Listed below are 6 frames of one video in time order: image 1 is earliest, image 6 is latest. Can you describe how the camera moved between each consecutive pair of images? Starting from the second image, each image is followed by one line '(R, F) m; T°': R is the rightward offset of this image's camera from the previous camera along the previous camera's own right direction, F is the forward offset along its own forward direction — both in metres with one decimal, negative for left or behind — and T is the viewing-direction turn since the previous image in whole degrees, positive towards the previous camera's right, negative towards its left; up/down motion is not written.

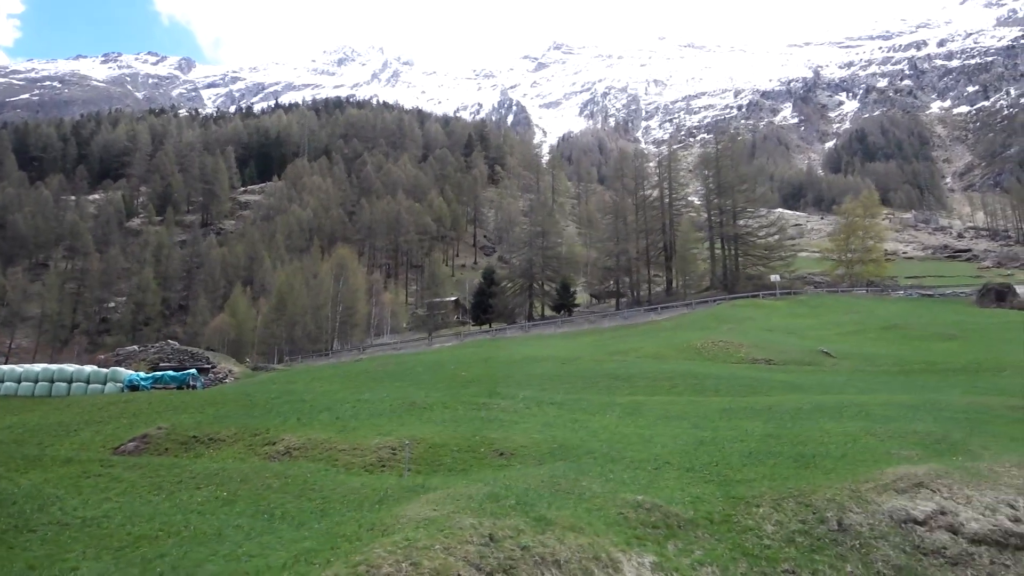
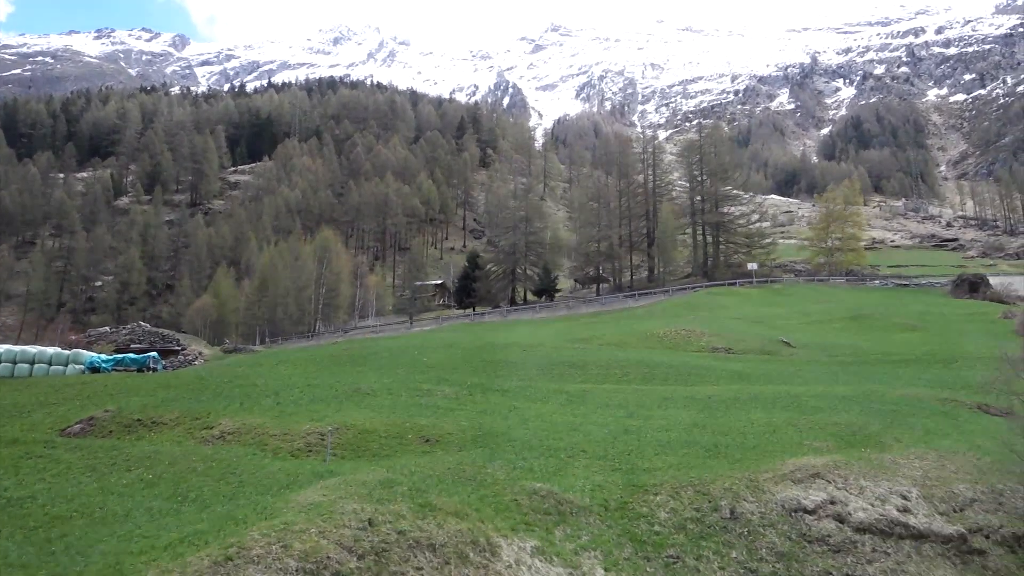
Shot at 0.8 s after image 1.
(+1.2, -0.5) m; 0°
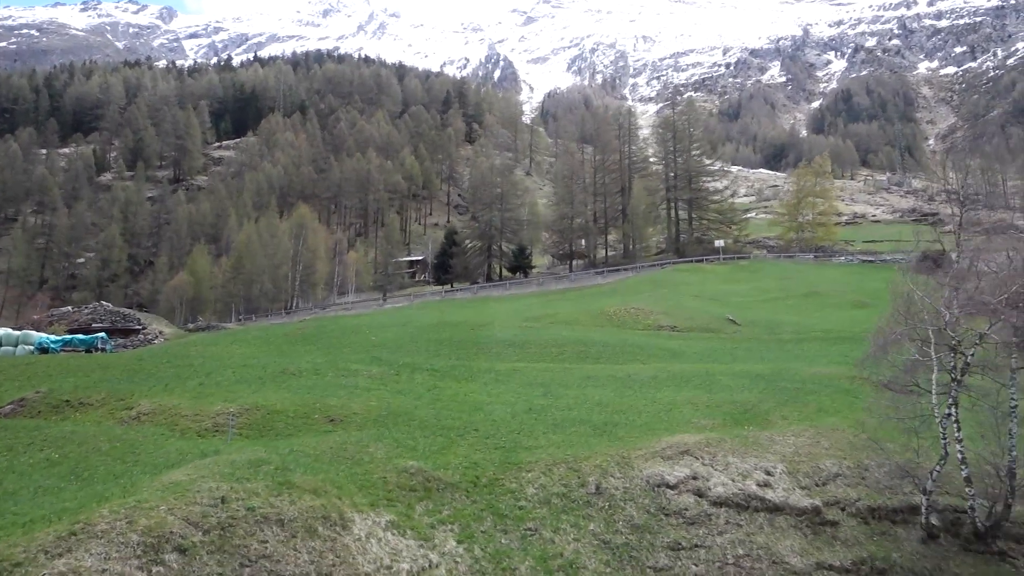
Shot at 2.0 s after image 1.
(+1.7, -0.7) m; 0°
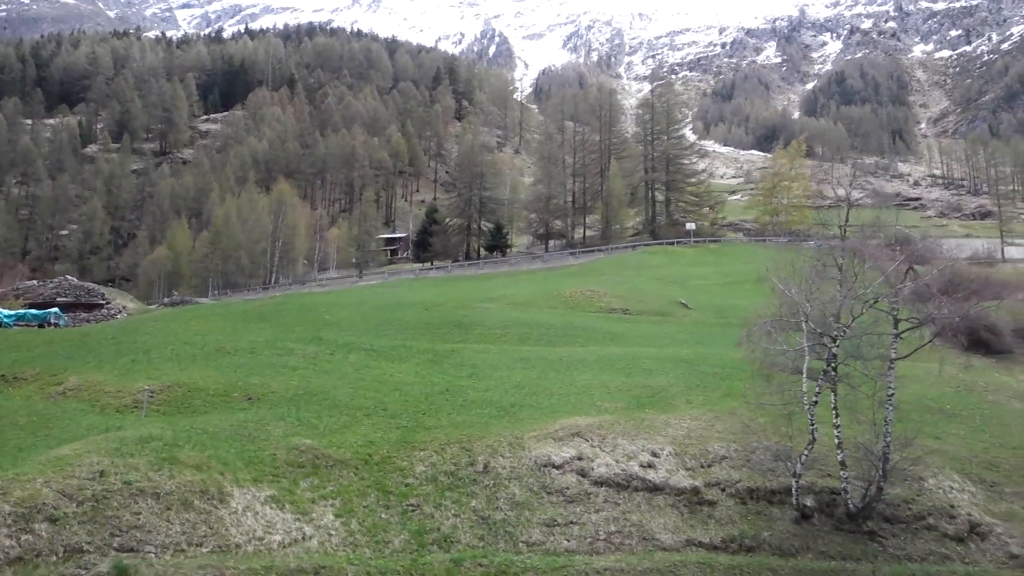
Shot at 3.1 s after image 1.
(+1.6, -0.6) m; 0°
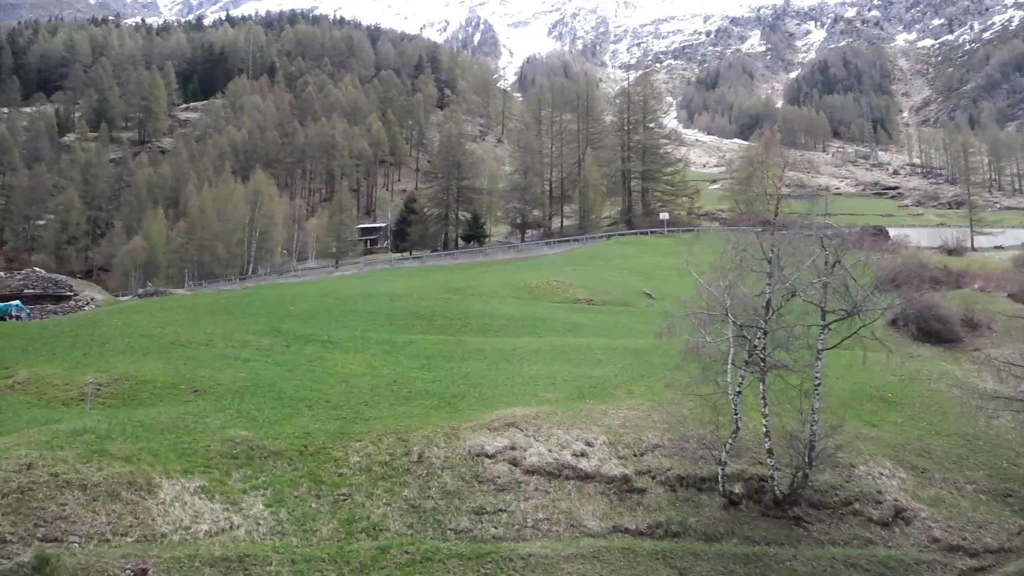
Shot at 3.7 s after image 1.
(+0.9, -0.3) m; +1°
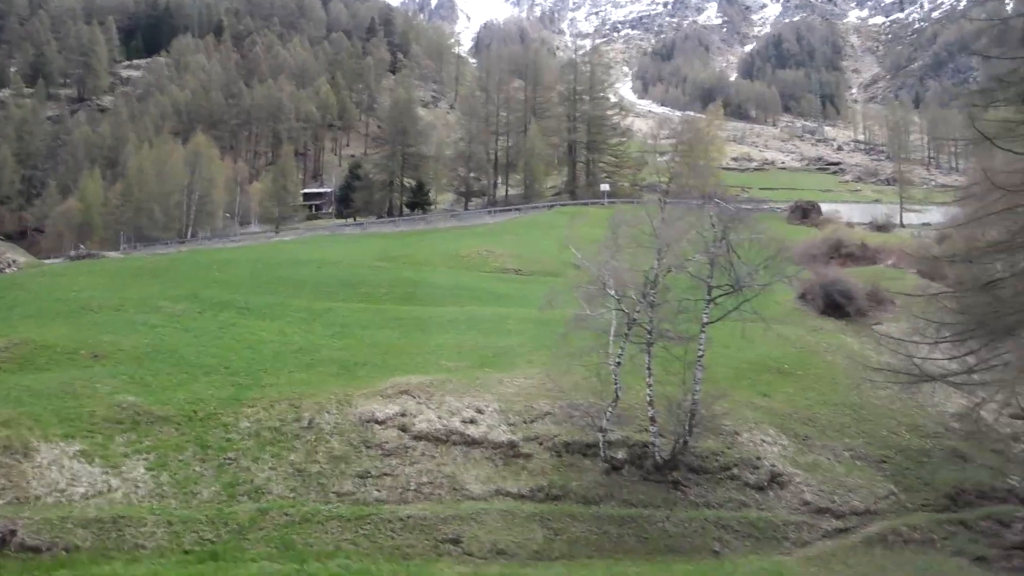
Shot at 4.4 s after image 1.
(+1.1, -0.4) m; +3°
